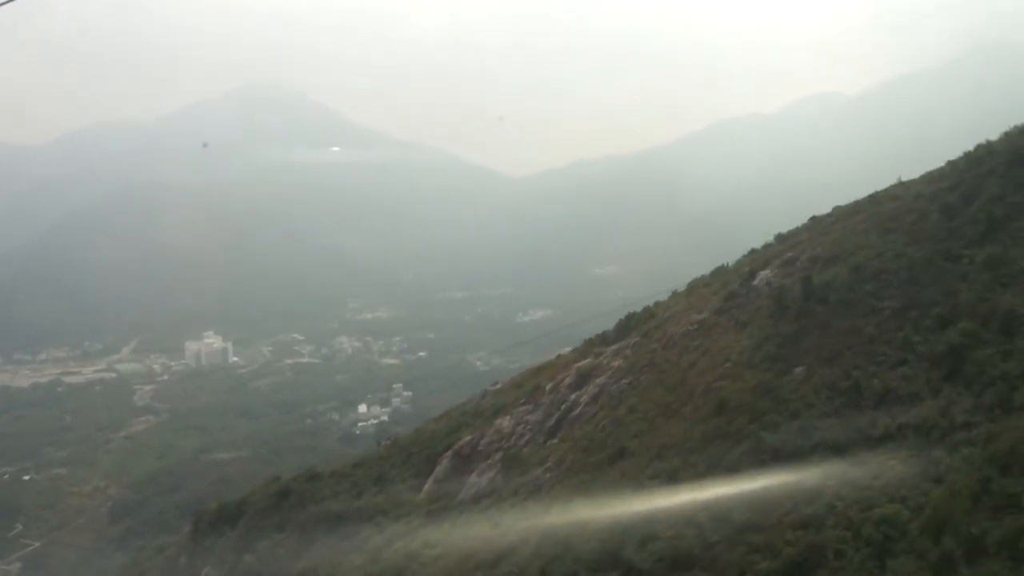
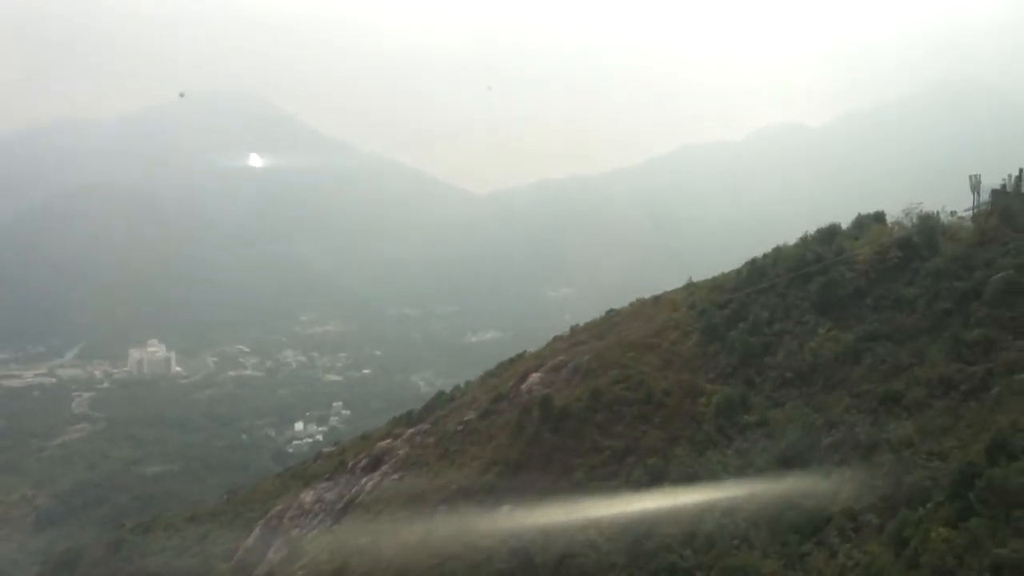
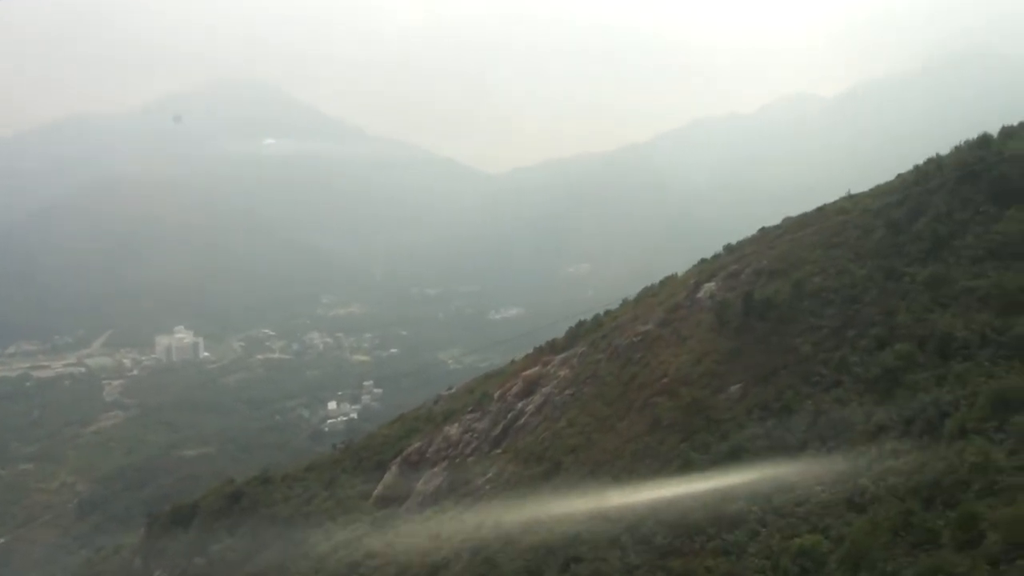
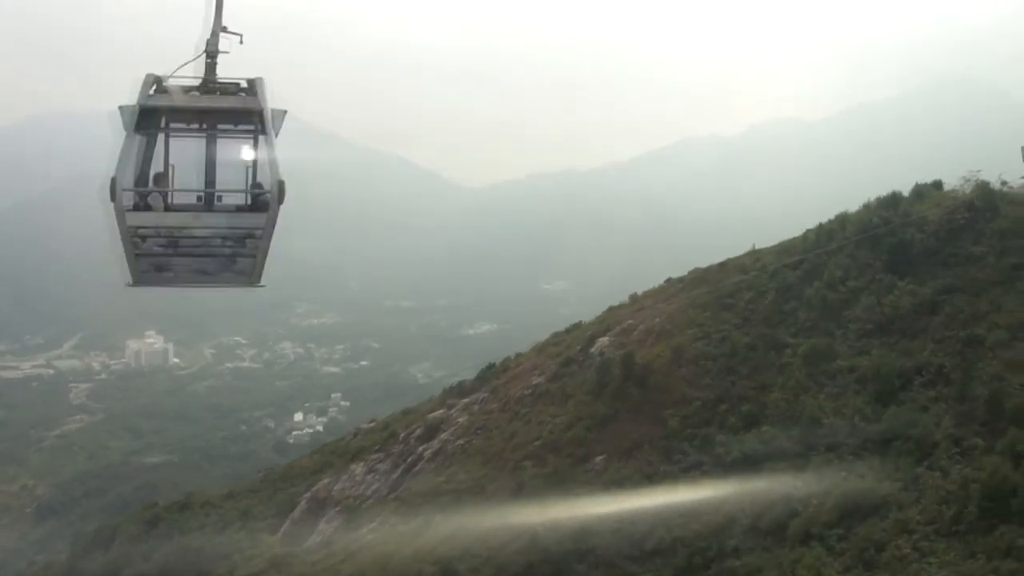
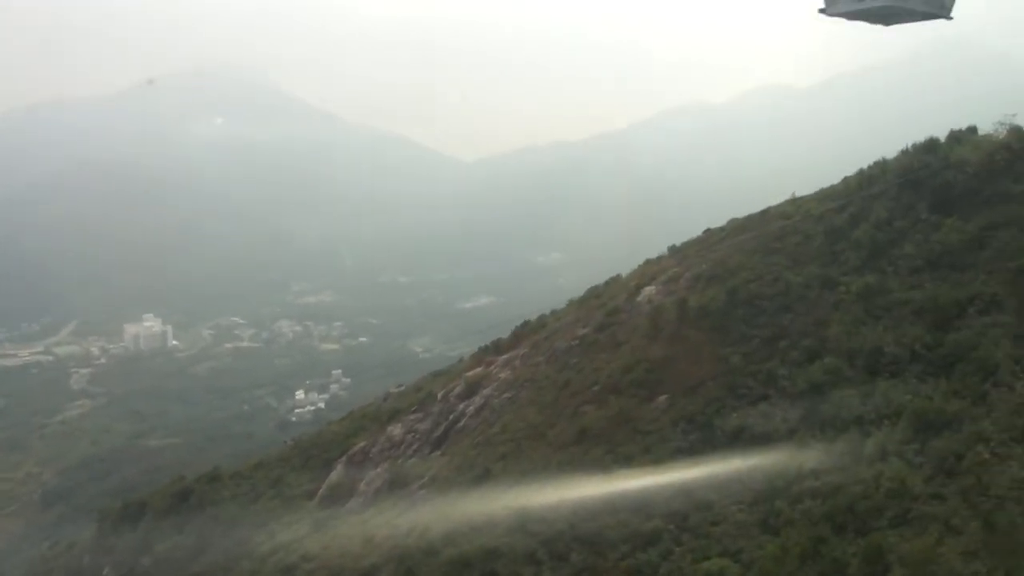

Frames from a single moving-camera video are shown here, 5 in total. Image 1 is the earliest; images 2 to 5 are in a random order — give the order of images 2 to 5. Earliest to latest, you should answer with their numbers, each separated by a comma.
3, 5, 4, 2
